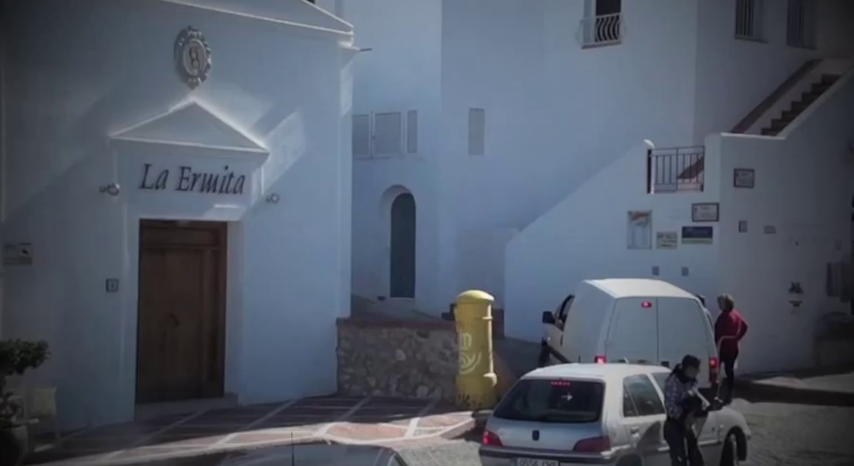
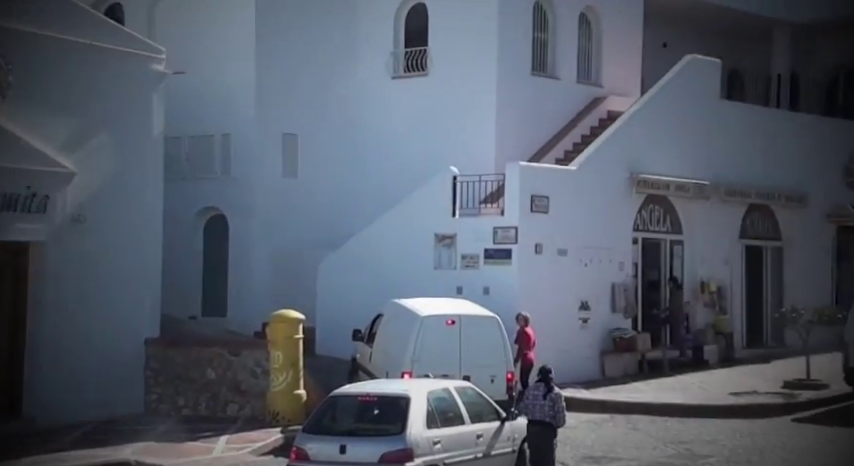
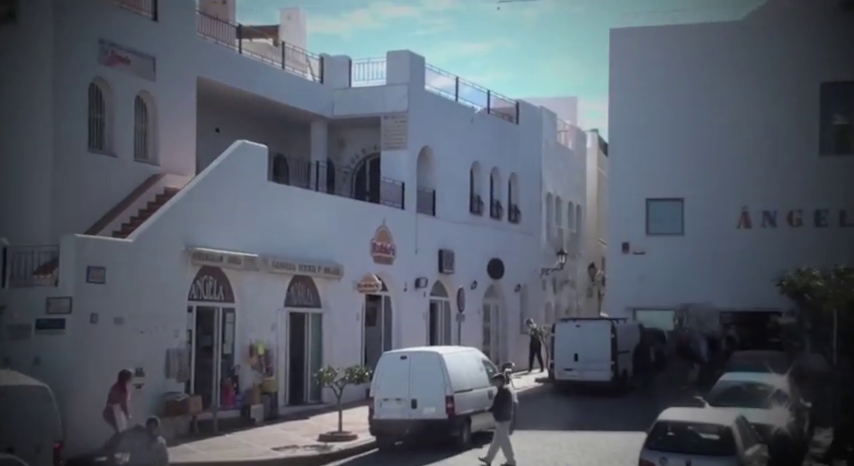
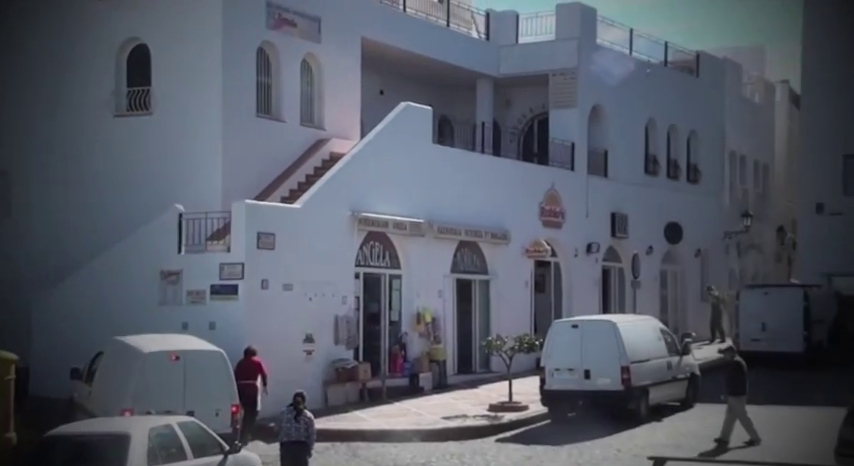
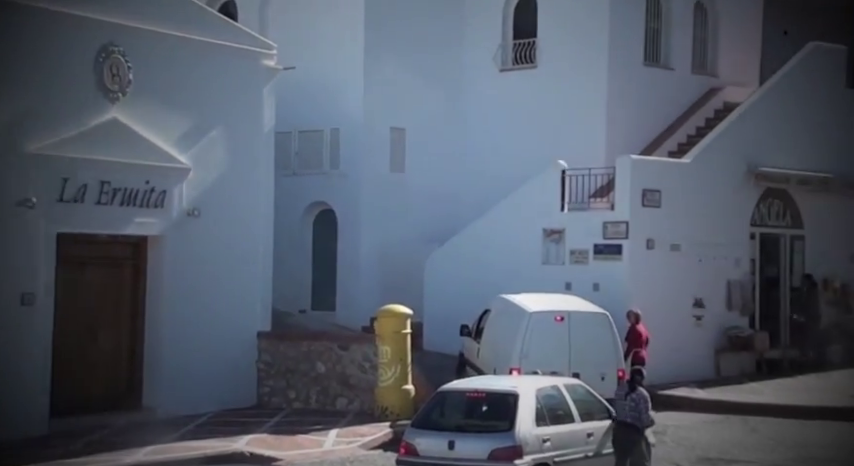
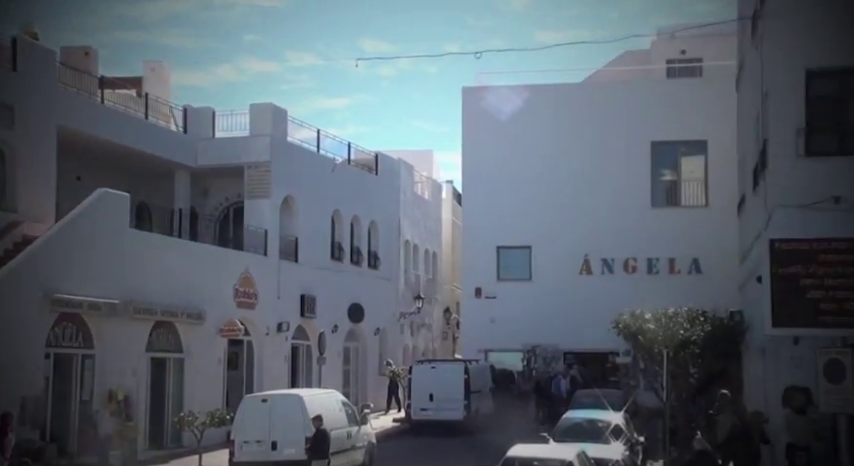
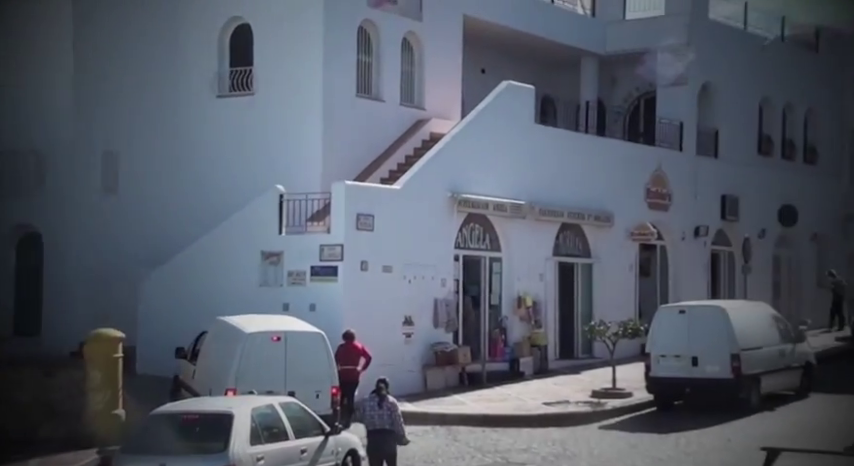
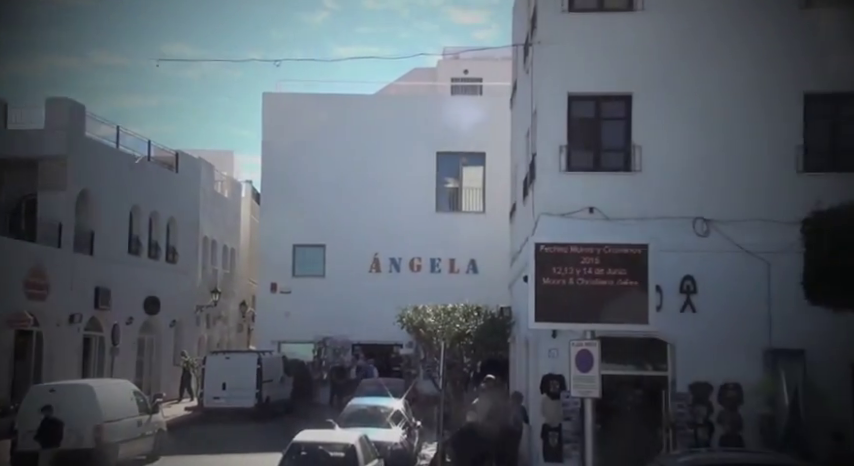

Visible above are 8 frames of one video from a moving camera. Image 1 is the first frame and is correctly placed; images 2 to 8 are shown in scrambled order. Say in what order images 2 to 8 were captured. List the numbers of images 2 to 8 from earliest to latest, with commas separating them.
5, 2, 7, 4, 3, 6, 8
